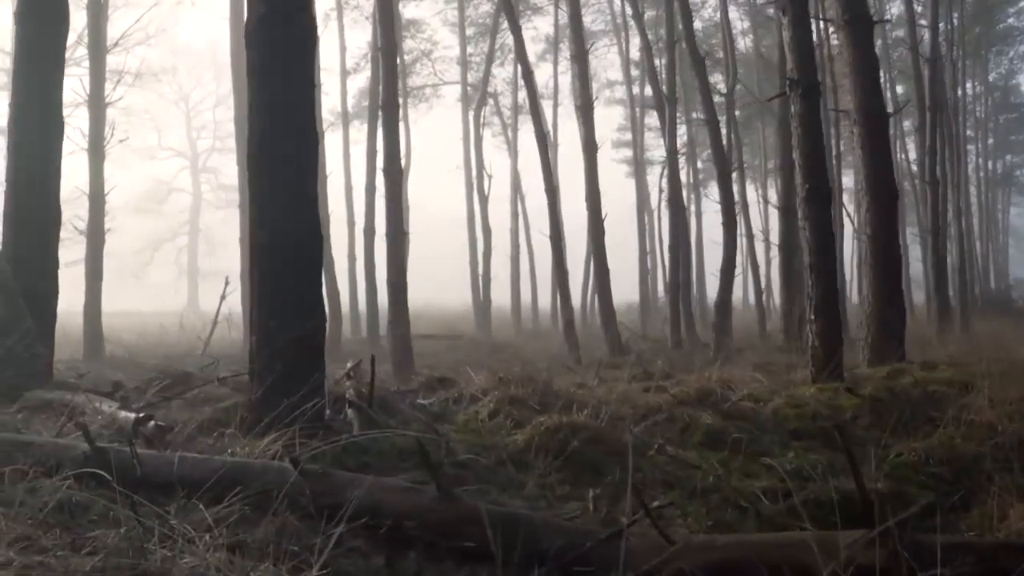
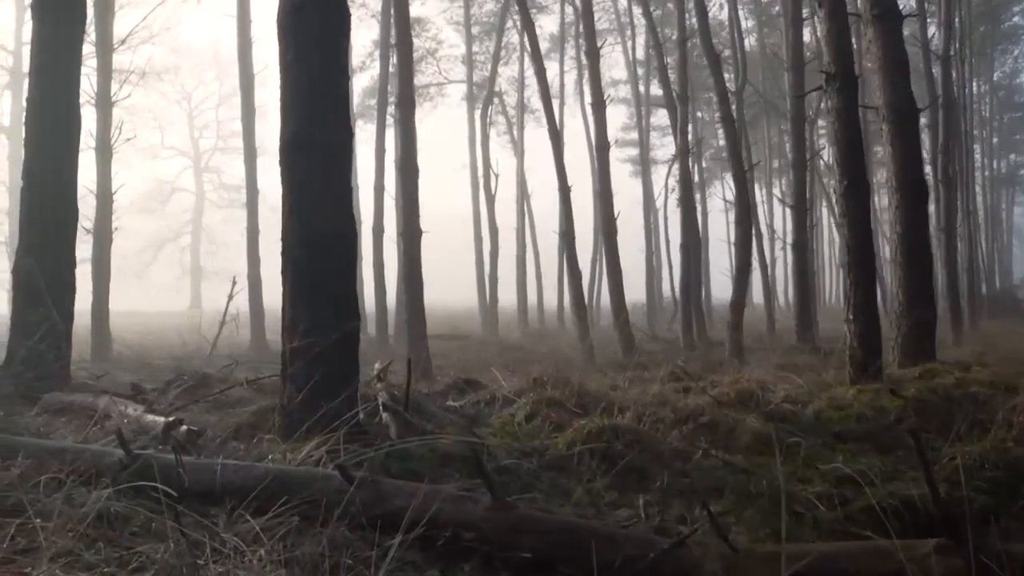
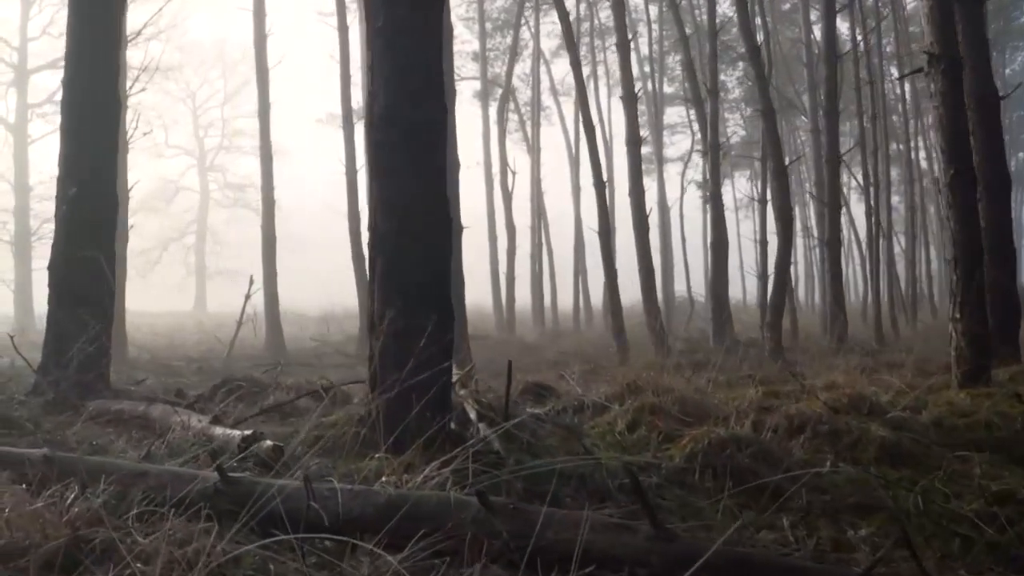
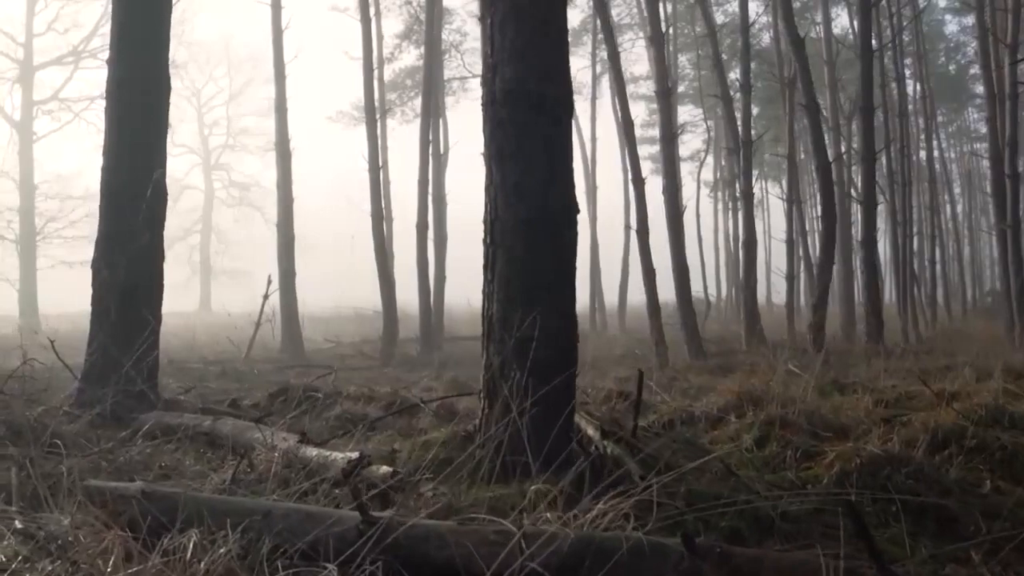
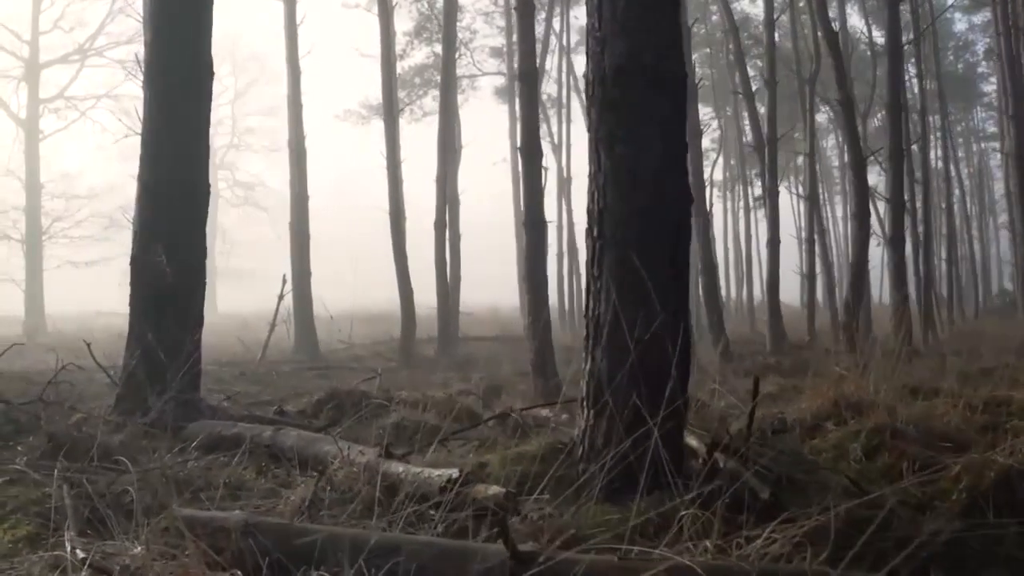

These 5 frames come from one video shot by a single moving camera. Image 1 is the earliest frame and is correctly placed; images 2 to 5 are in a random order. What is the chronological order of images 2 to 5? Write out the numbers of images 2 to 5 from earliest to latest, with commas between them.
2, 3, 4, 5
